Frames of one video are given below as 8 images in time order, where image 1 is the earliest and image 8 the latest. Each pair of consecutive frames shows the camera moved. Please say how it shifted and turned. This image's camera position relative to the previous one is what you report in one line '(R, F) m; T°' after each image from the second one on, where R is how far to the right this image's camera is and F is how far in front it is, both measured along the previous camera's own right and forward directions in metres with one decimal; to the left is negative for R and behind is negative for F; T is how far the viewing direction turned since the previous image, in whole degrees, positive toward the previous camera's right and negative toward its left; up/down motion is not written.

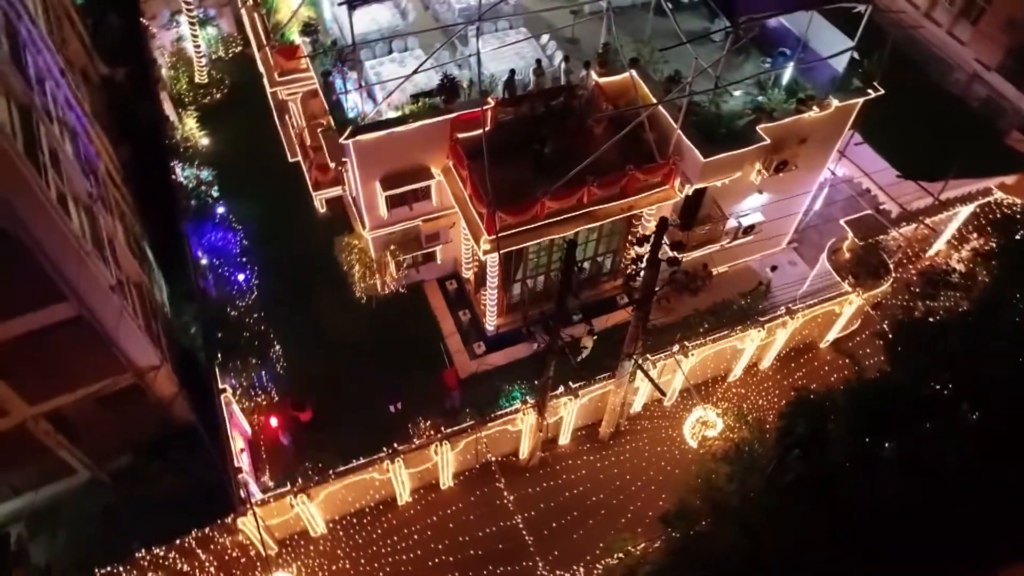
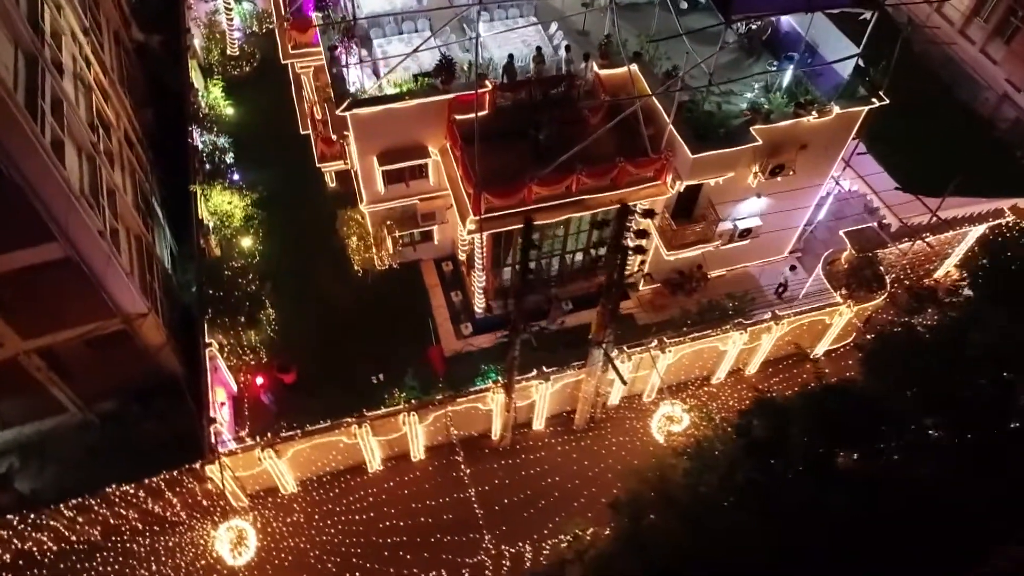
(+1.4, -0.2) m; -4°
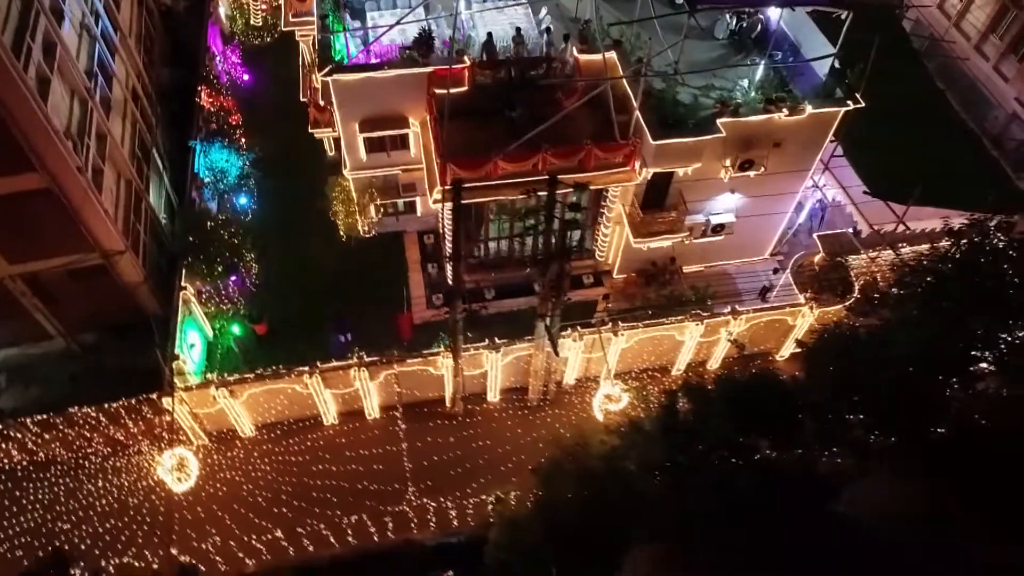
(+2.1, -0.4) m; -4°
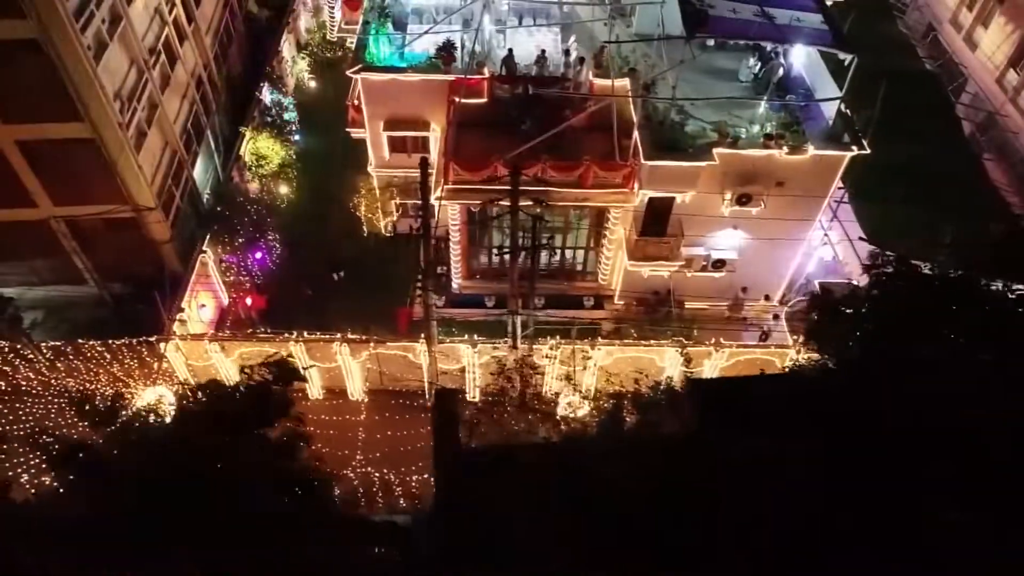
(+2.4, -0.4) m; -7°
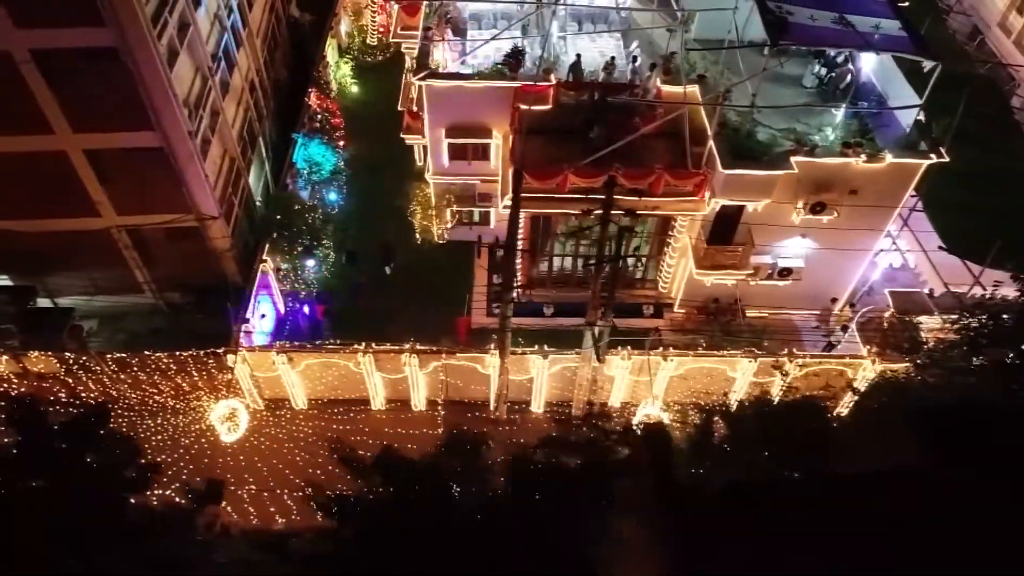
(-1.7, +0.2) m; 0°
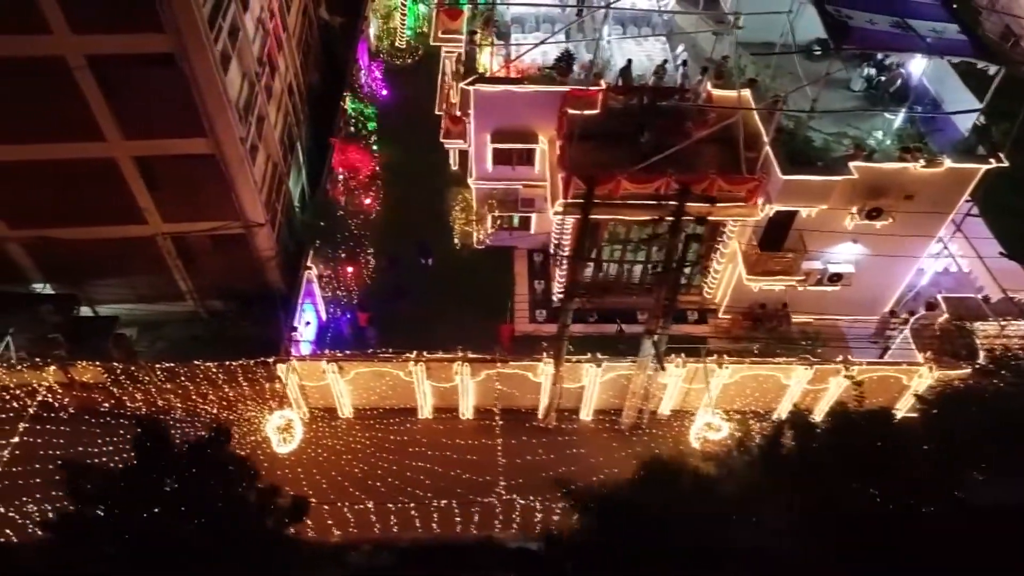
(-1.3, +0.2) m; 0°
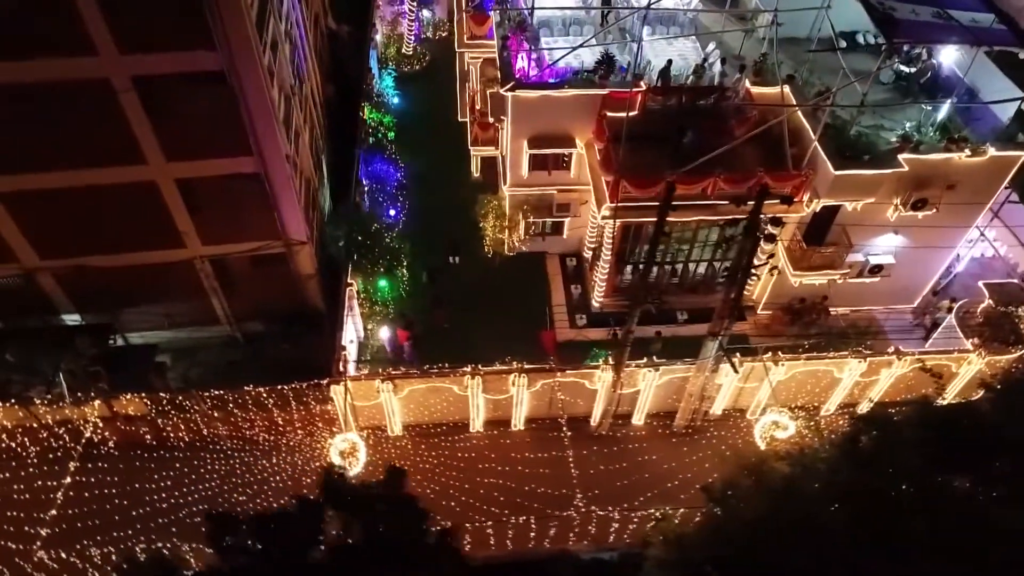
(-1.9, +0.3) m; +2°
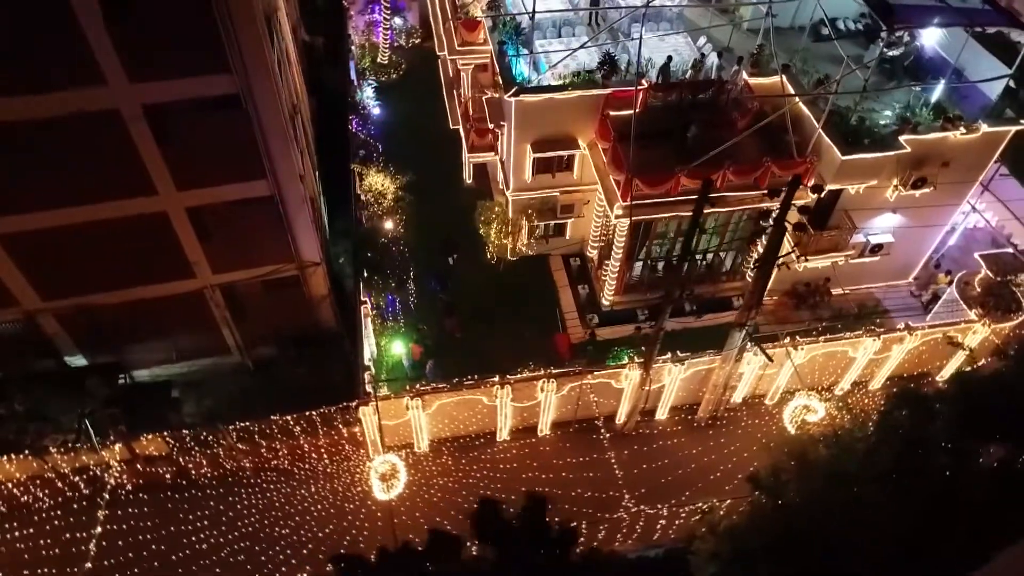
(-1.5, +0.1) m; +4°
